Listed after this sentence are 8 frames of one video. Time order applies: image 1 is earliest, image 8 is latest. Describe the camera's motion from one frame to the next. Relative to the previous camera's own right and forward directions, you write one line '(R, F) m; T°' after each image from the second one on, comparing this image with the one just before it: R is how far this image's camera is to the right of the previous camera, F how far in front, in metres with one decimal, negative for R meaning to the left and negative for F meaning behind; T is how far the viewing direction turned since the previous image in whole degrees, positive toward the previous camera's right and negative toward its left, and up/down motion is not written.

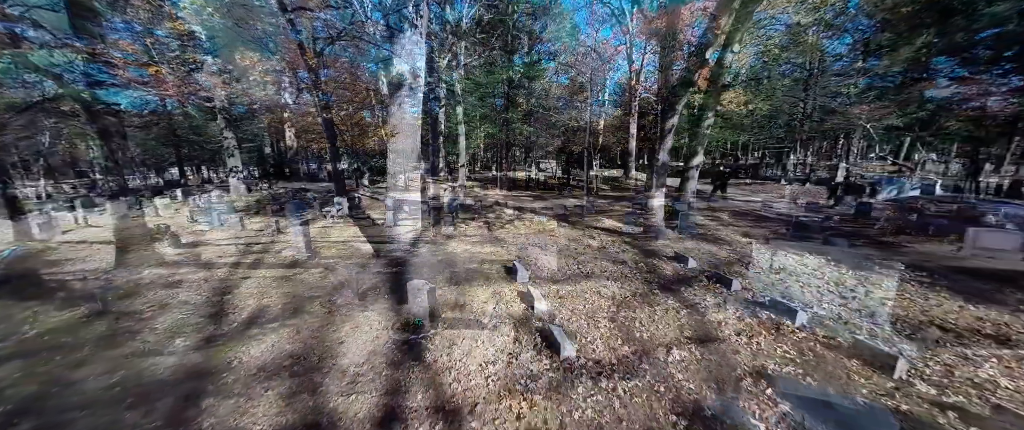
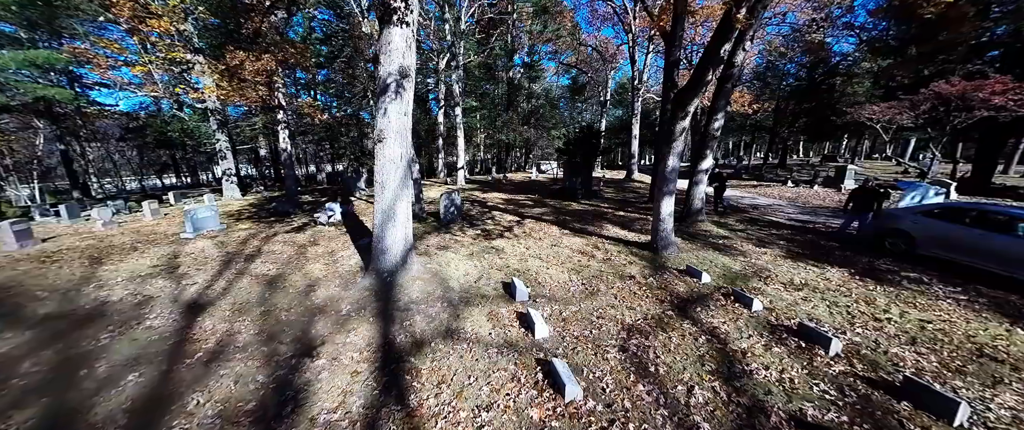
(0.0, +0.4) m; 0°
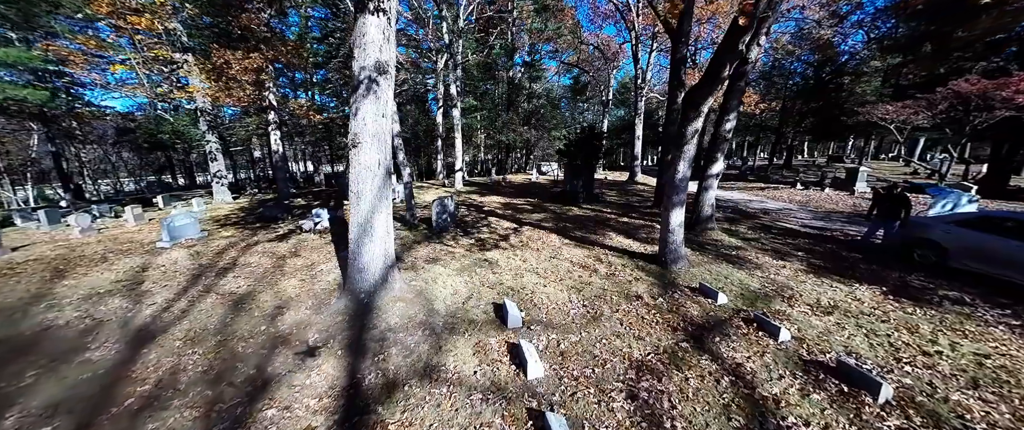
(+0.1, +0.5) m; 0°
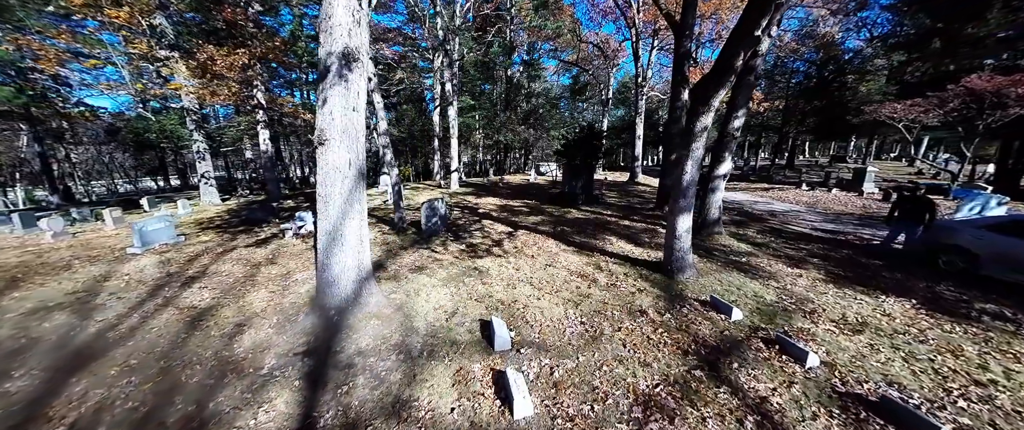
(+0.1, +0.5) m; 0°
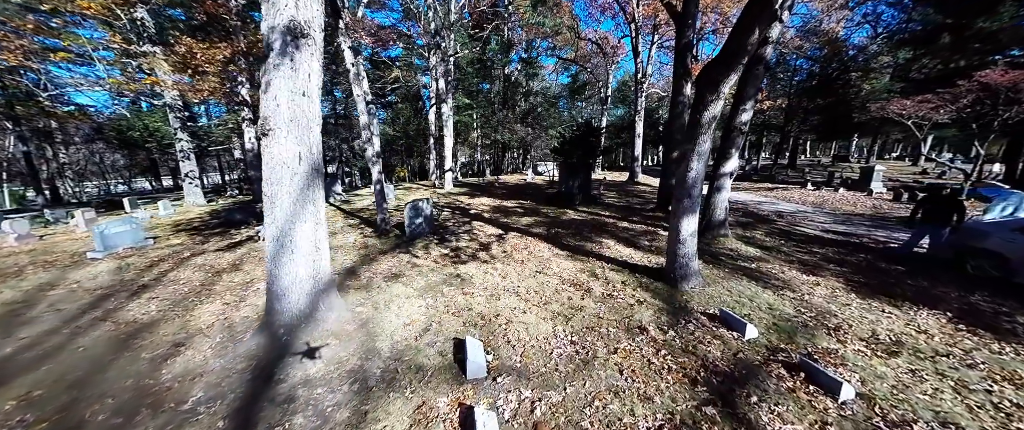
(+0.2, +0.5) m; 0°
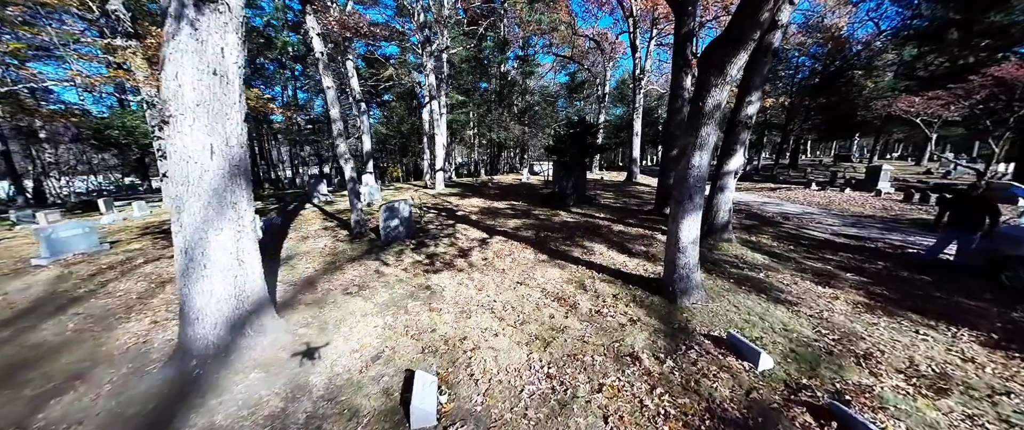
(+0.3, +0.6) m; 0°
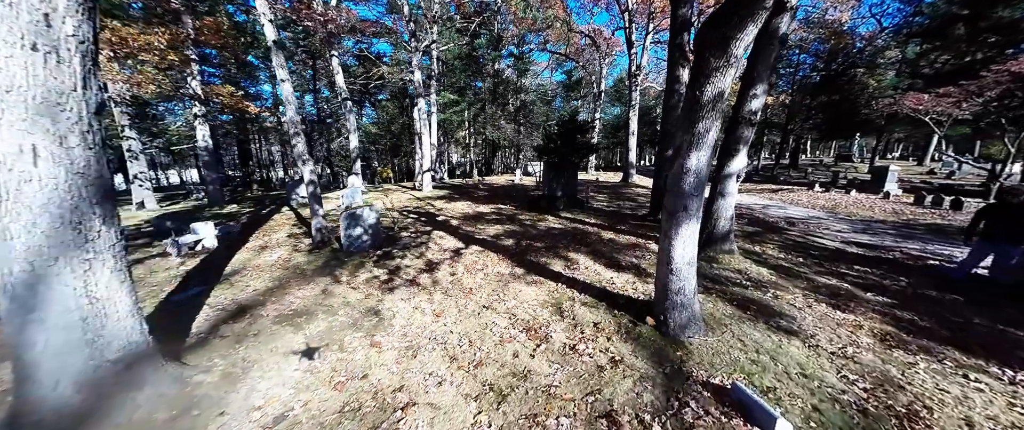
(+0.4, +0.6) m; 0°
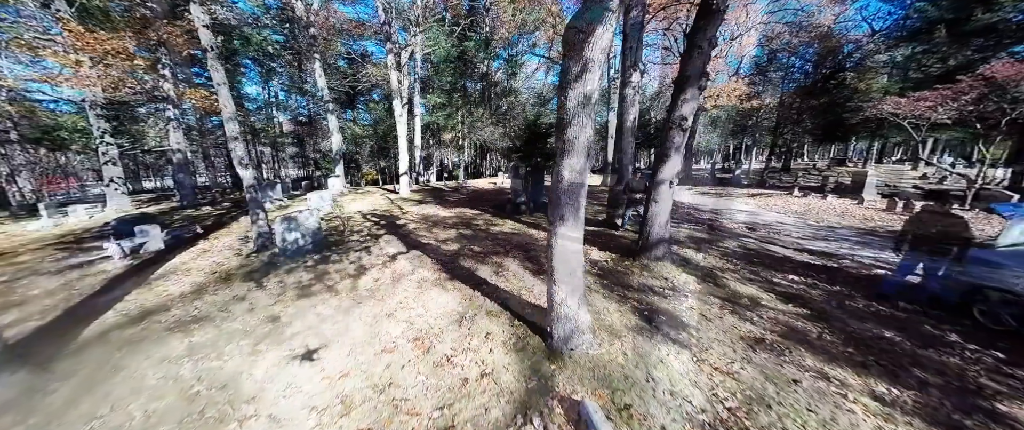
(+1.2, +0.1) m; 0°
